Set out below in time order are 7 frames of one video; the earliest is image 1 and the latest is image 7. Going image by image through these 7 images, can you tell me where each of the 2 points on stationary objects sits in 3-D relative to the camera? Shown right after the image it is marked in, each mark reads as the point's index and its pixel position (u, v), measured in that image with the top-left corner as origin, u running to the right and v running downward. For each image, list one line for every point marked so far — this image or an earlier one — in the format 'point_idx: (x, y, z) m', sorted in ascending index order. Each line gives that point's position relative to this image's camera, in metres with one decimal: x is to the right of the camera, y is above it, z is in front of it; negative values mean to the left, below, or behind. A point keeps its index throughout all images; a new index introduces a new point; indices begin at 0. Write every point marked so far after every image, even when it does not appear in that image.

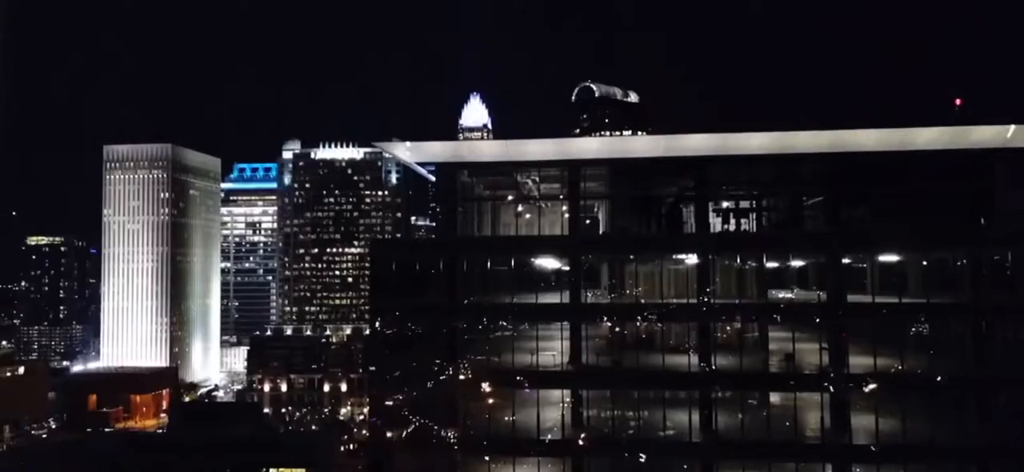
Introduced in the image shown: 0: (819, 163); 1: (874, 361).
0: (+7.6, +1.4, +21.3) m
1: (+8.1, -2.8, +19.5) m
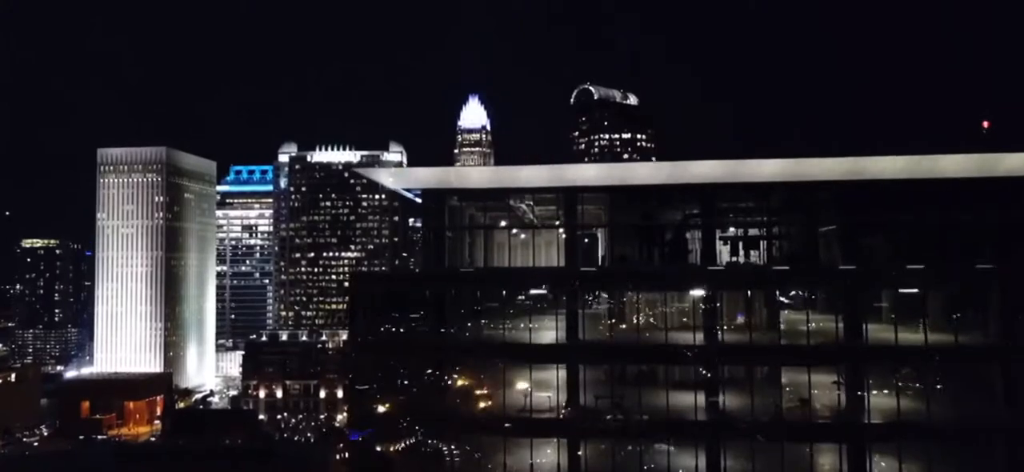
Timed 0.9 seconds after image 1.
0: (+7.5, +0.9, +20.0) m
1: (+7.9, -3.4, +18.2) m
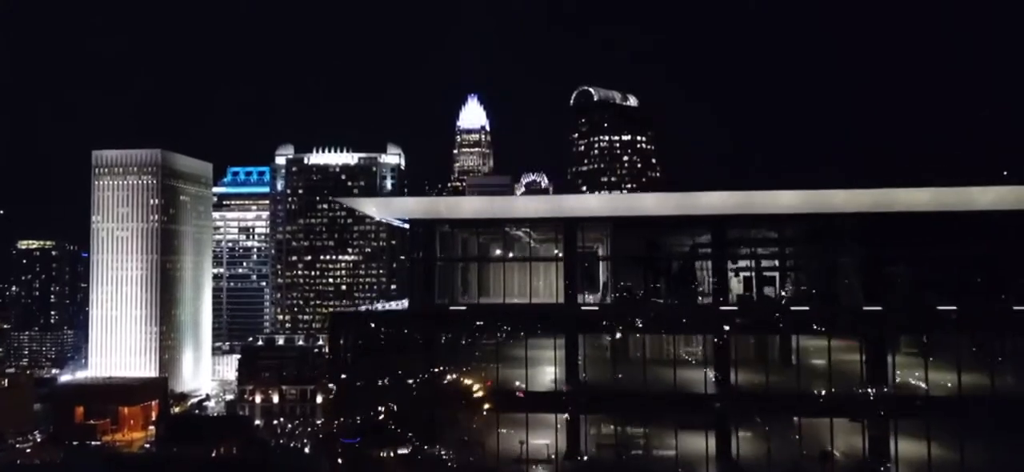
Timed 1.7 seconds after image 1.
0: (+7.4, +0.3, +18.8) m
1: (+7.8, -4.0, +17.0) m
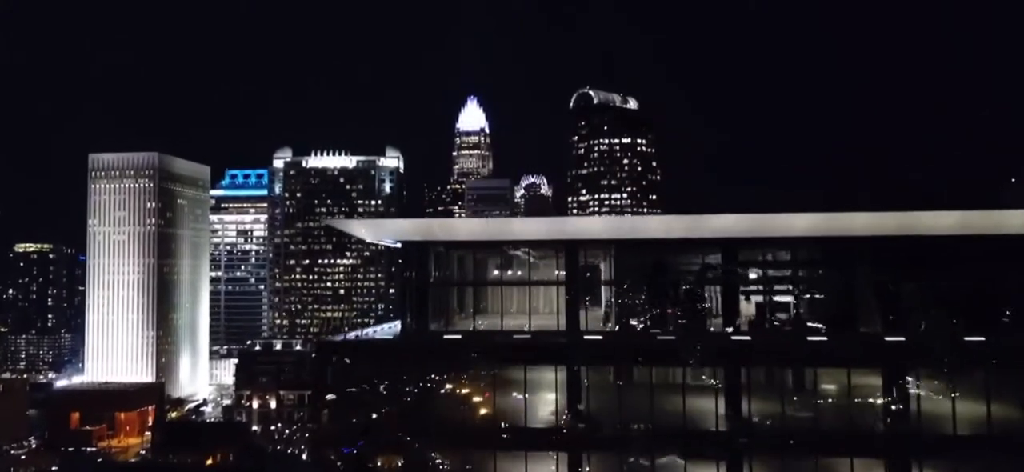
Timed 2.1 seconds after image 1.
0: (+7.3, -0.1, +18.0) m
1: (+7.8, -4.4, +16.2) m
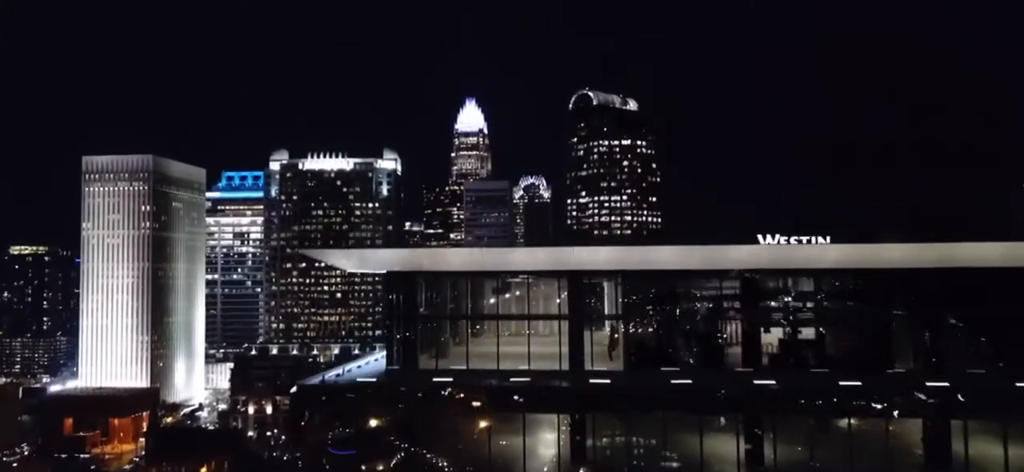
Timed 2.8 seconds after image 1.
0: (+7.3, -0.5, +16.6) m
1: (+7.8, -4.8, +14.8) m
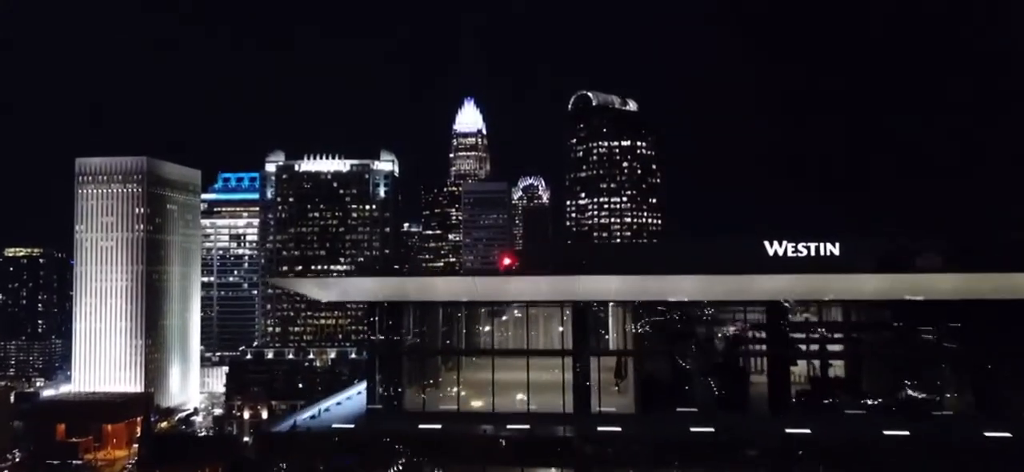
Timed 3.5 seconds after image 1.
0: (+7.3, -0.8, +15.2) m
1: (+7.7, -5.1, +13.4) m
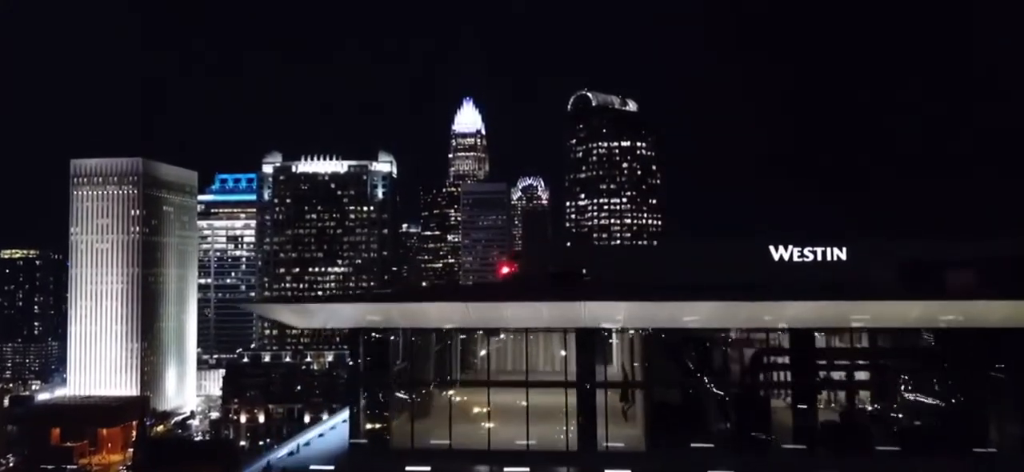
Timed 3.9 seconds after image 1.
0: (+7.2, -1.1, +14.1) m
1: (+7.7, -5.3, +12.3) m
